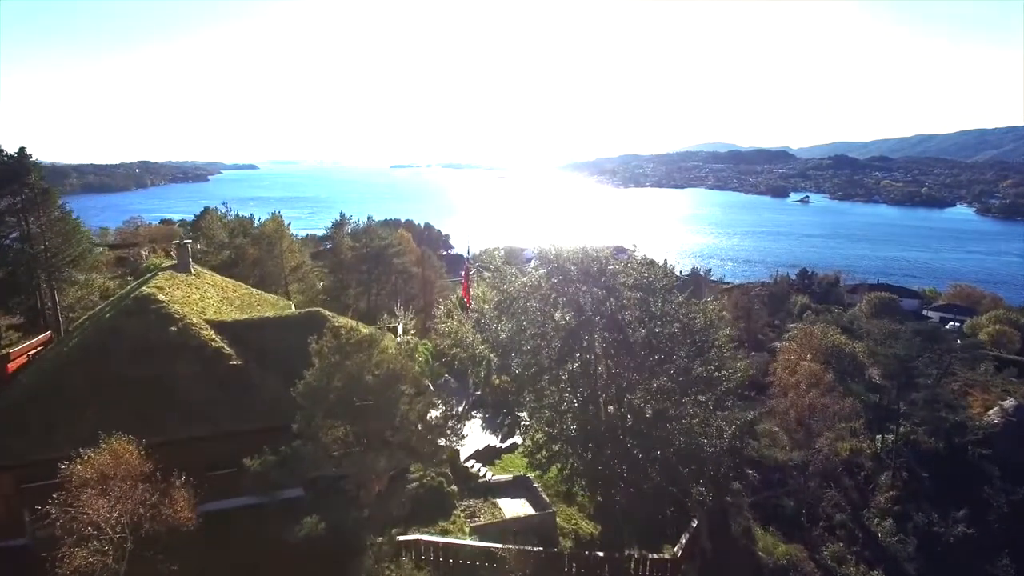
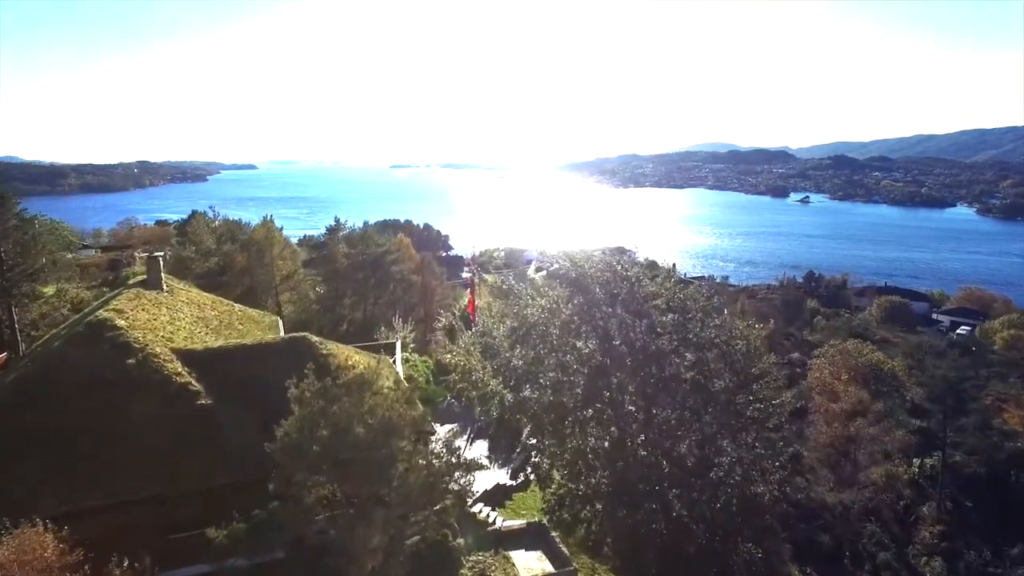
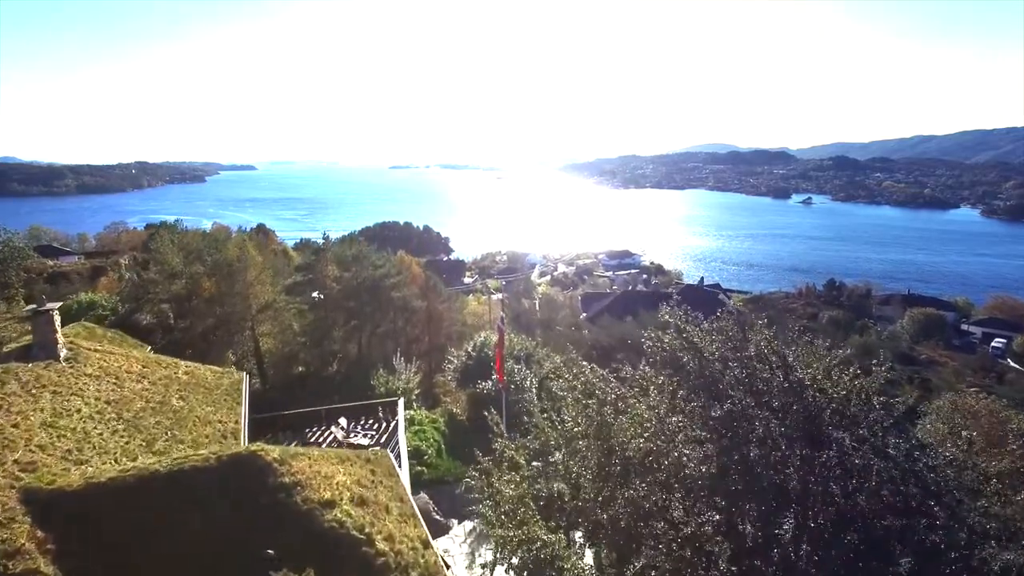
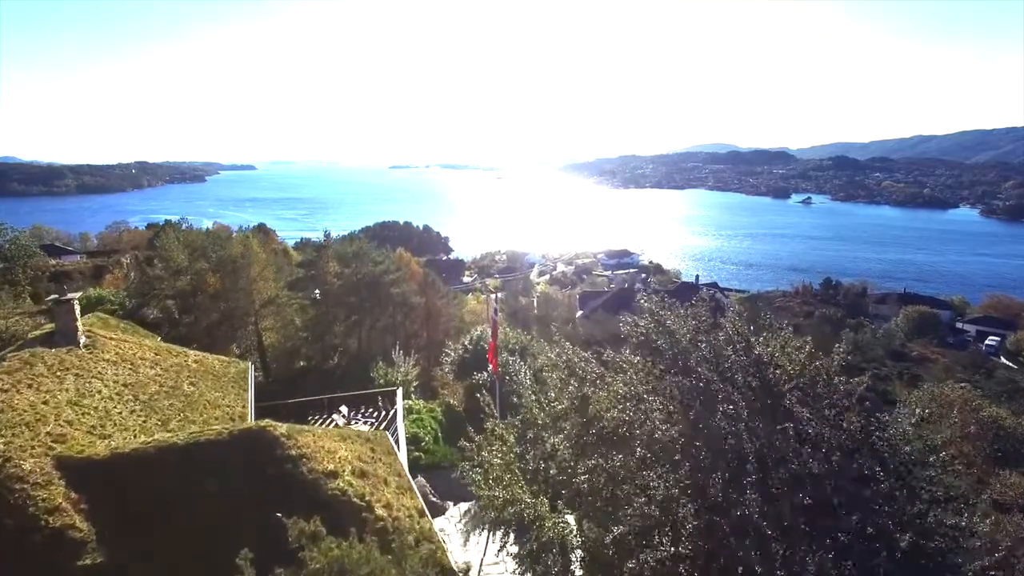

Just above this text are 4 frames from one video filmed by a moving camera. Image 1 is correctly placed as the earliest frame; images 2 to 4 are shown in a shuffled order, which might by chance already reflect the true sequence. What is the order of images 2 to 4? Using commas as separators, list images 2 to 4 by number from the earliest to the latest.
2, 4, 3
